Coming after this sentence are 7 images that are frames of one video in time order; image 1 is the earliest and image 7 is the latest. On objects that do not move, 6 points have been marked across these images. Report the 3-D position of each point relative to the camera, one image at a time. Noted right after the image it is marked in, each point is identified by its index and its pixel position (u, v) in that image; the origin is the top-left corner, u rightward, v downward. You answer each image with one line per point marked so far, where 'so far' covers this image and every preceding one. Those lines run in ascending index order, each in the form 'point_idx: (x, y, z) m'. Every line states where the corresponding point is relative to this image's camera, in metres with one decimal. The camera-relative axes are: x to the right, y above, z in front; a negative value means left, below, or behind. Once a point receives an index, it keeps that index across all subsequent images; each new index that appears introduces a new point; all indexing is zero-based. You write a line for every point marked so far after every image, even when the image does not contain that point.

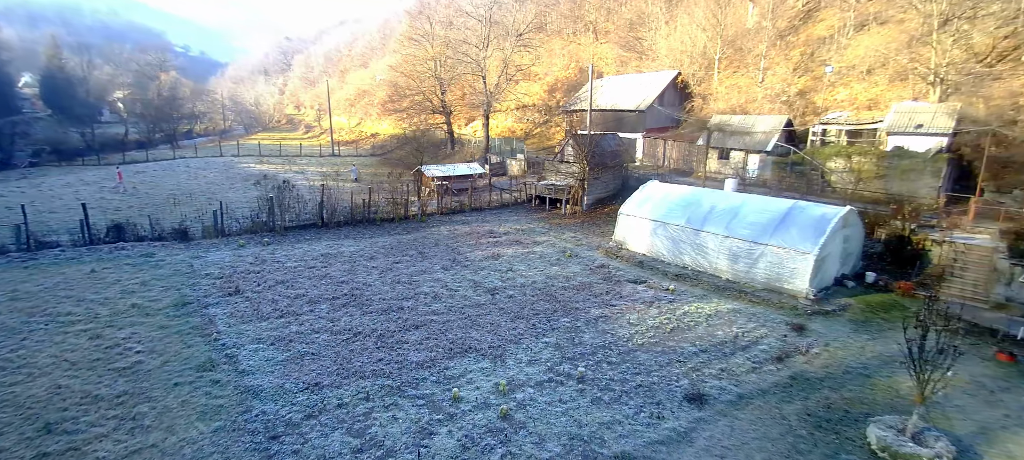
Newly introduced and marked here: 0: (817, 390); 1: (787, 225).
0: (+6.3, -3.3, +10.0) m
1: (+8.5, +0.1, +15.0) m
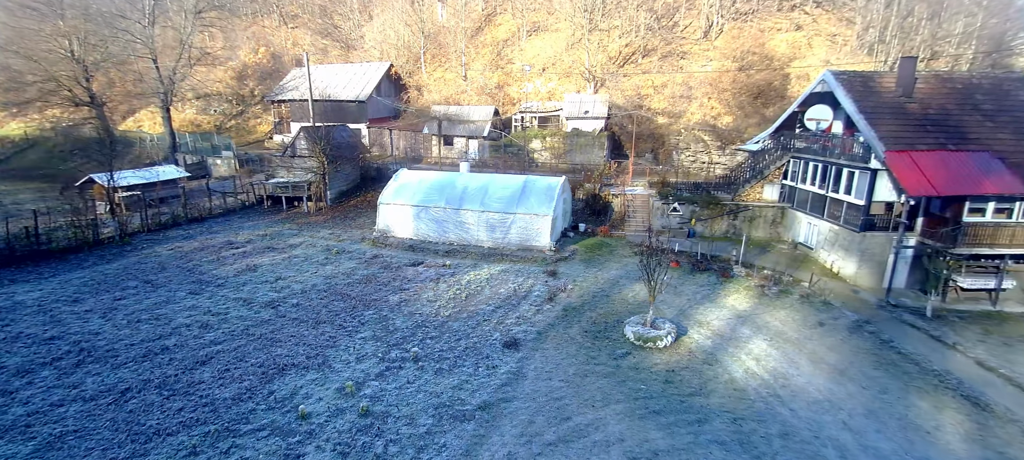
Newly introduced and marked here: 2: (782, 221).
0: (+2.0, -2.3, +13.1) m
1: (+0.5, +1.3, +18.3) m
2: (+11.2, +0.4, +19.9) m
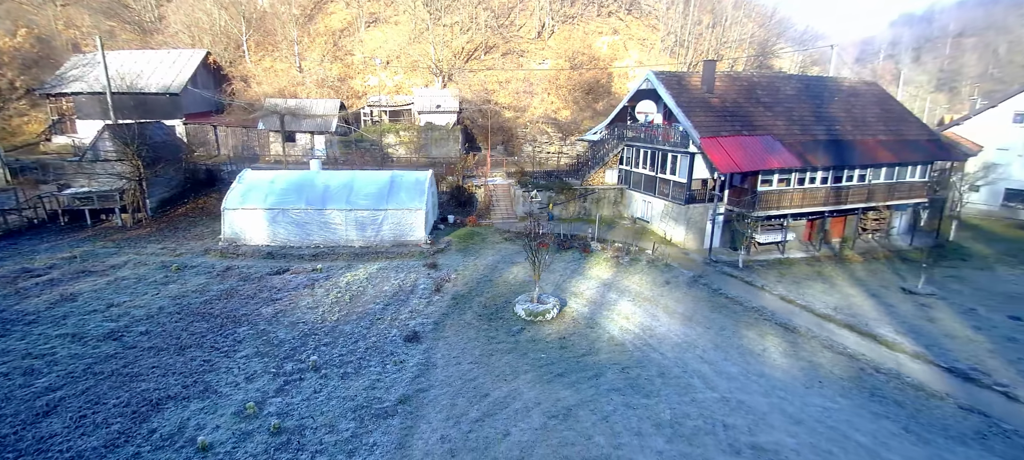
0: (-1.1, -2.0, +13.6) m
1: (-4.4, +1.5, +18.0) m
2: (+5.3, +1.4, +22.9) m
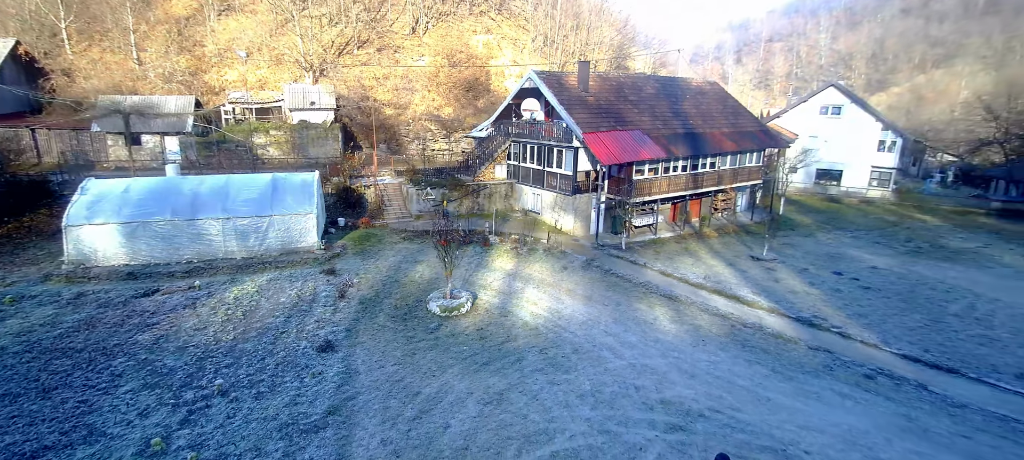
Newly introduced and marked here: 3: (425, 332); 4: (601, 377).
0: (-3.6, -2.0, +13.3) m
1: (-8.1, +1.2, +16.7) m
2: (0.0, +1.8, +23.9) m
3: (-2.1, -2.4, +11.5) m
4: (+1.9, -3.1, +10.0) m
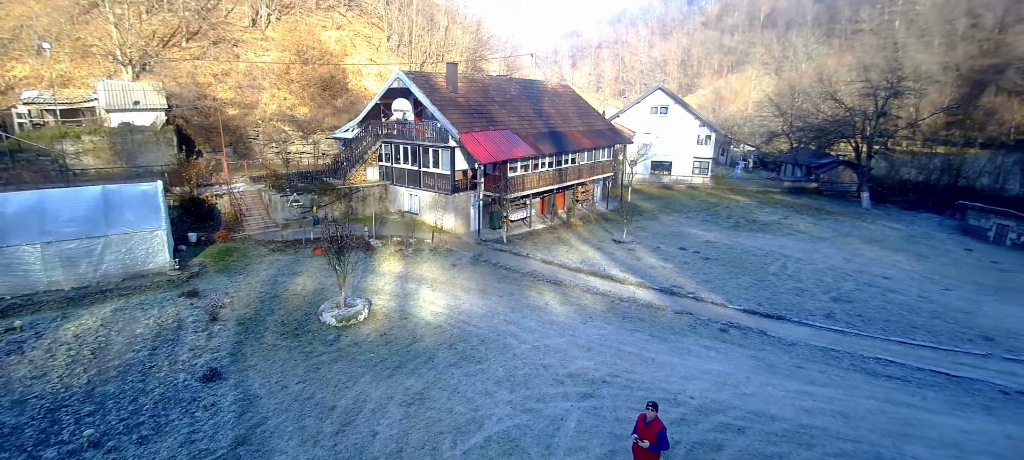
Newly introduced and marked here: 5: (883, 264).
0: (-6.3, -2.3, +12.2) m
1: (-11.8, +0.6, +14.1) m
2: (-6.1, +1.6, +23.3) m
3: (-4.3, -2.6, +10.8) m
4: (0.0, -2.9, +10.5) m
5: (+14.7, -1.3, +19.1) m
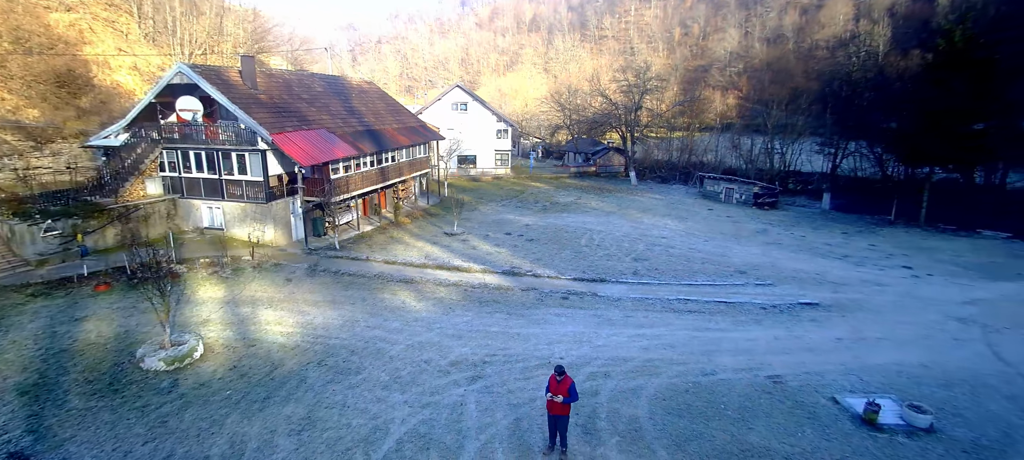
0: (-9.1, -3.0, +9.4) m
1: (-15.1, -0.8, +9.0) m
2: (-13.7, +0.7, +19.6) m
3: (-6.7, -3.1, +8.9) m
4: (-2.6, -2.9, +10.3) m
5: (+7.3, +0.2, +23.9) m
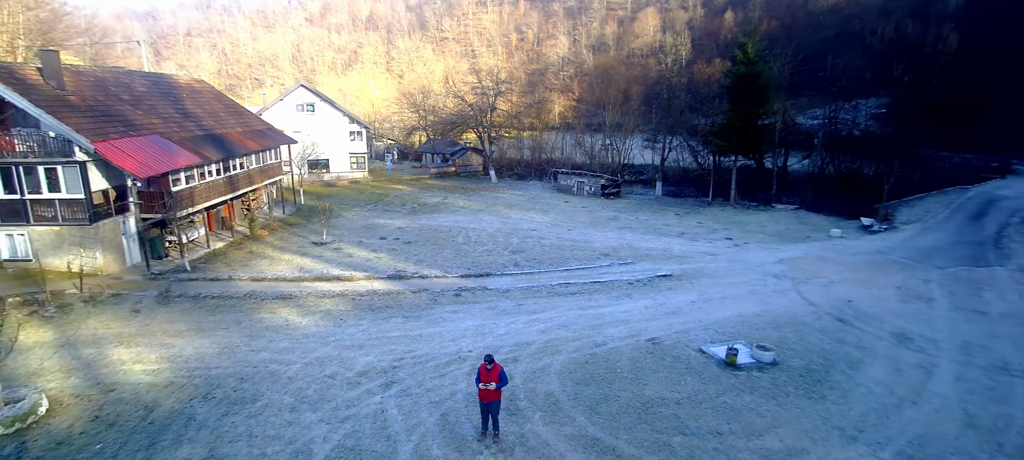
0: (-10.3, -3.7, +6.9) m
1: (-16.1, -2.0, +4.7) m
2: (-17.9, -0.5, +15.3) m
3: (-7.9, -3.6, +7.1) m
4: (-4.4, -3.1, +9.7) m
5: (+0.9, +0.5, +25.6) m
